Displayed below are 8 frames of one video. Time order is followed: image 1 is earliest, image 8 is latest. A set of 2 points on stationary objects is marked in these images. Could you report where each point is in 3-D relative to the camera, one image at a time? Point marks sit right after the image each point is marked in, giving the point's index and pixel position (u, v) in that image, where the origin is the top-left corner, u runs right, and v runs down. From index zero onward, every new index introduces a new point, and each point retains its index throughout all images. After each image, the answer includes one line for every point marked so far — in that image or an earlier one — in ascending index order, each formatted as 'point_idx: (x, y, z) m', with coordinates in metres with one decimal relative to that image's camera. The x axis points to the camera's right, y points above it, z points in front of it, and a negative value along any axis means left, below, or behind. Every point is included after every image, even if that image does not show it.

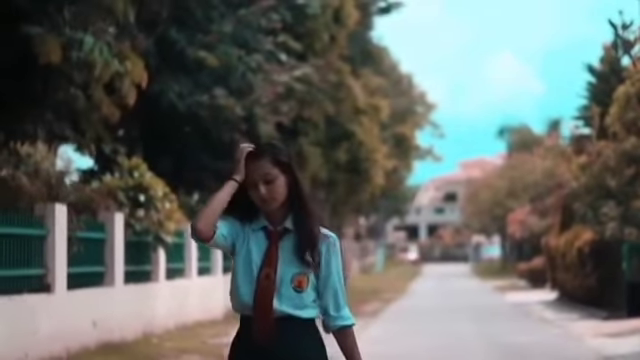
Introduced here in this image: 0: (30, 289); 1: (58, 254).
0: (-3.1, -1.2, +14.6) m
1: (-2.9, -0.8, +15.2) m
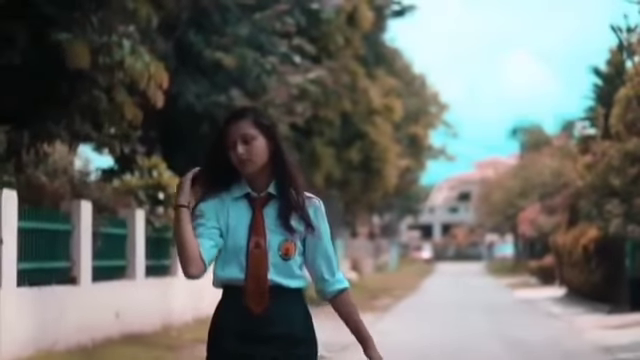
0: (-3.0, -1.2, +15.5) m
1: (-2.8, -0.8, +16.1) m
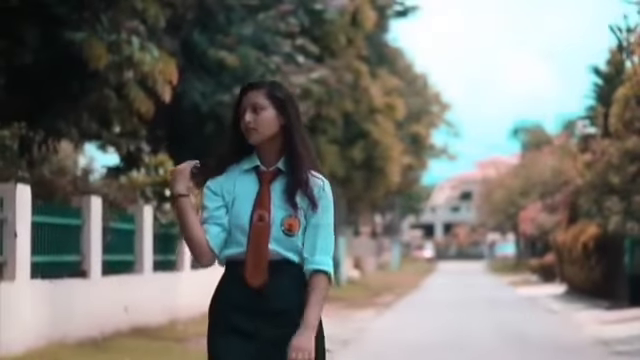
0: (-2.9, -1.1, +15.9) m
1: (-2.8, -0.8, +16.5) m
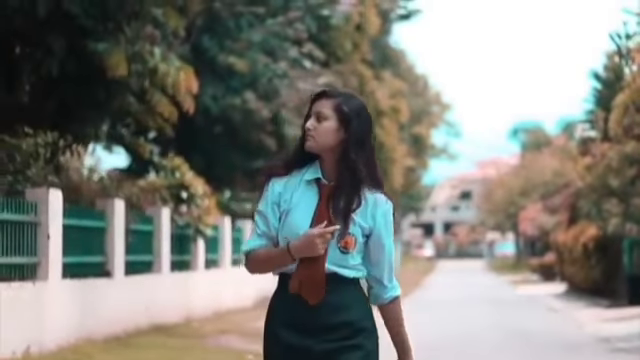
0: (-2.8, -1.2, +16.7) m
1: (-2.6, -0.8, +17.3) m
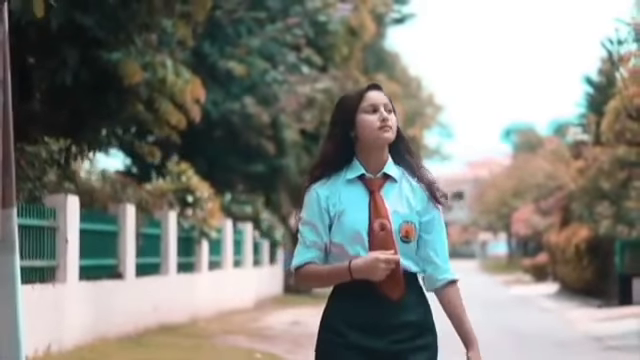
0: (-2.7, -1.2, +17.4) m
1: (-2.5, -0.9, +18.0) m
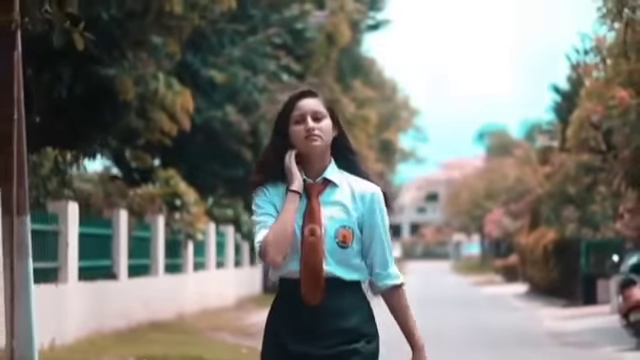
0: (-3.0, -1.3, +18.6) m
1: (-2.8, -1.0, +19.2) m
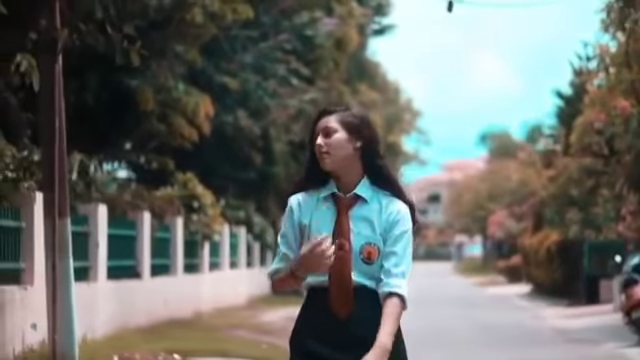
0: (-2.8, -1.4, +19.4) m
1: (-2.6, -1.0, +20.0) m
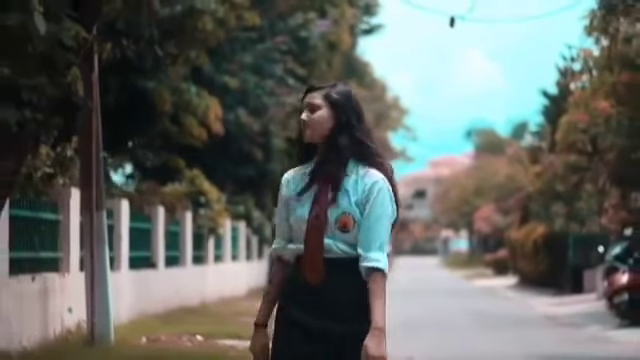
0: (-2.7, -1.3, +20.8) m
1: (-2.5, -1.0, +21.4) m
